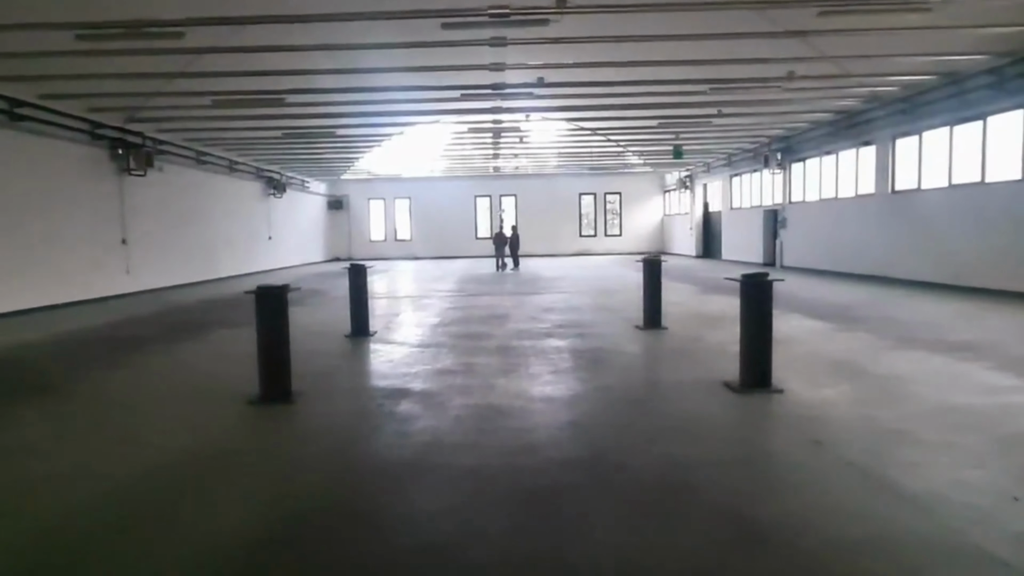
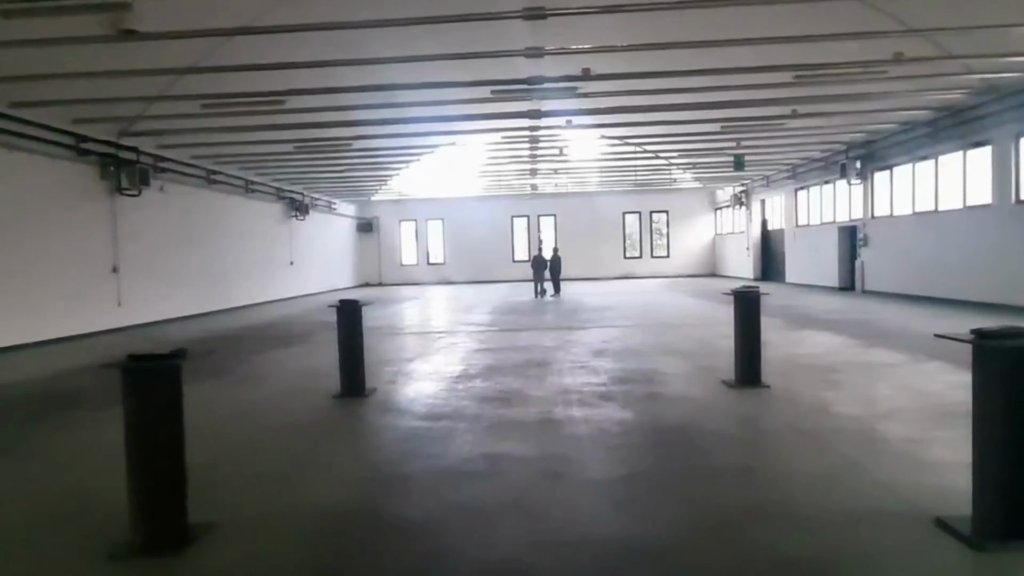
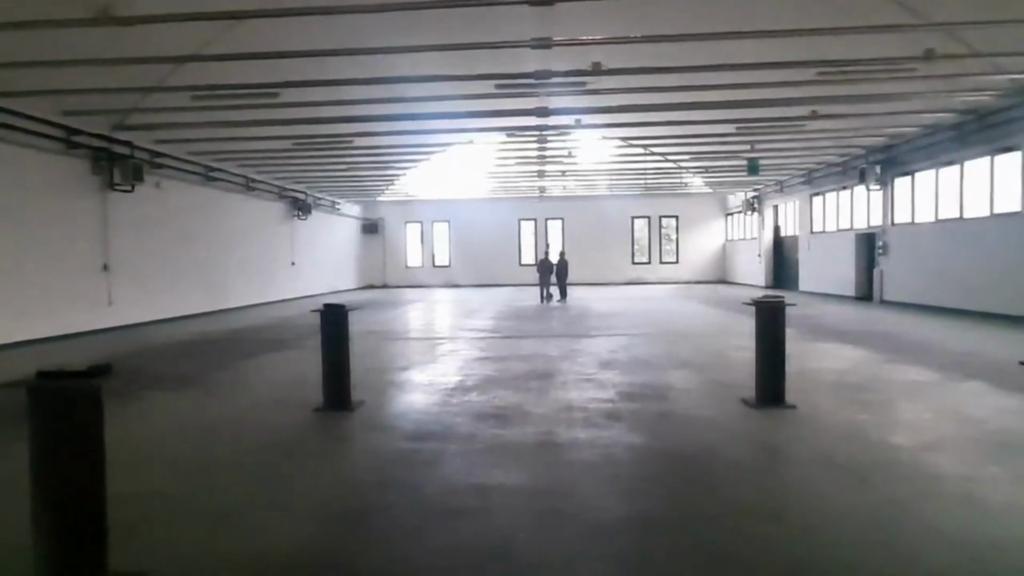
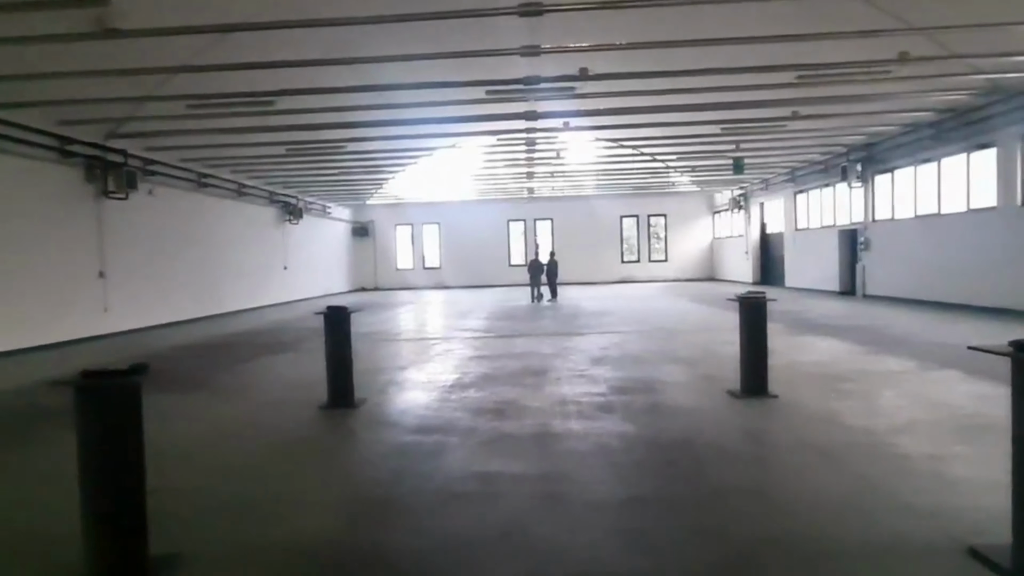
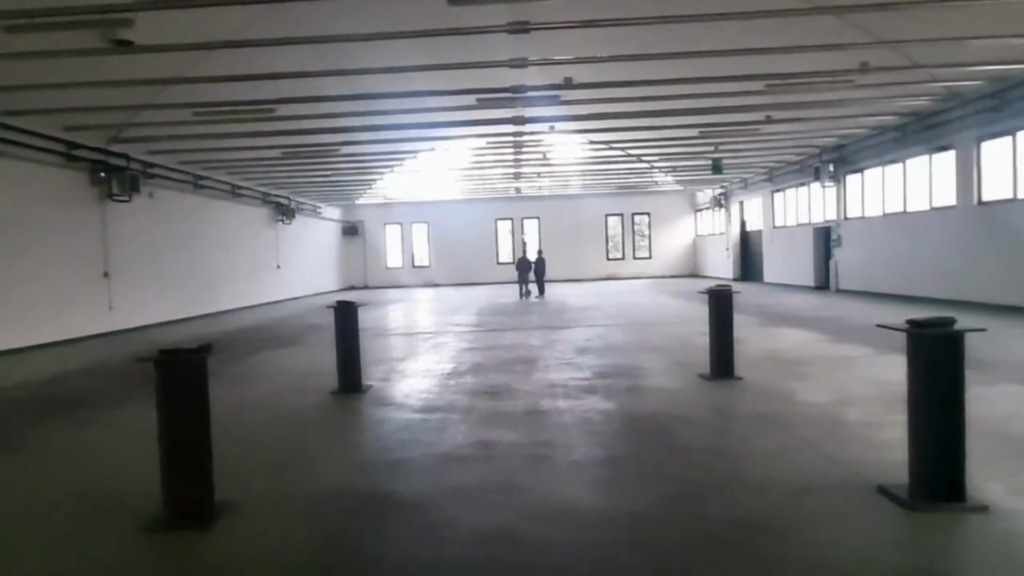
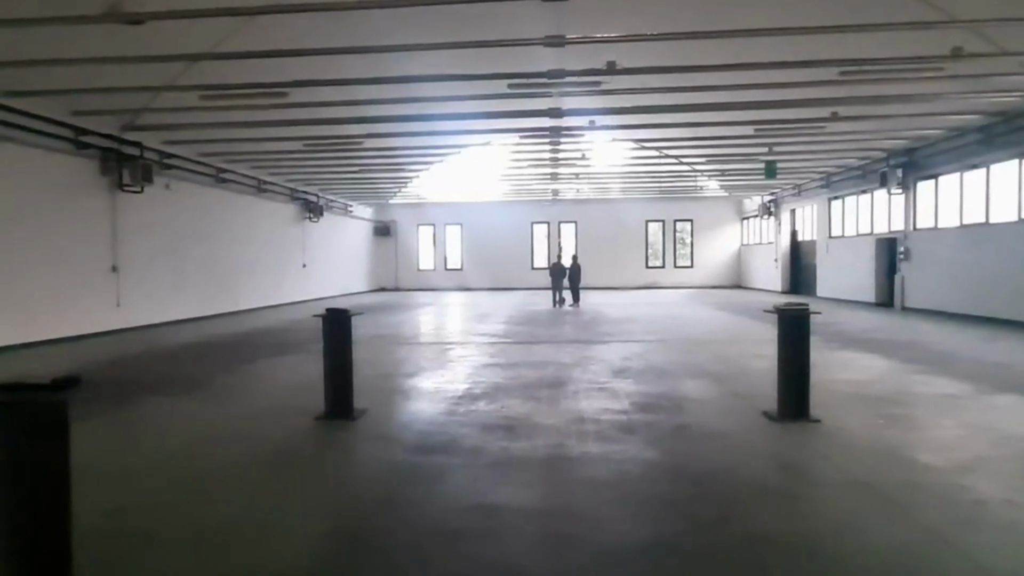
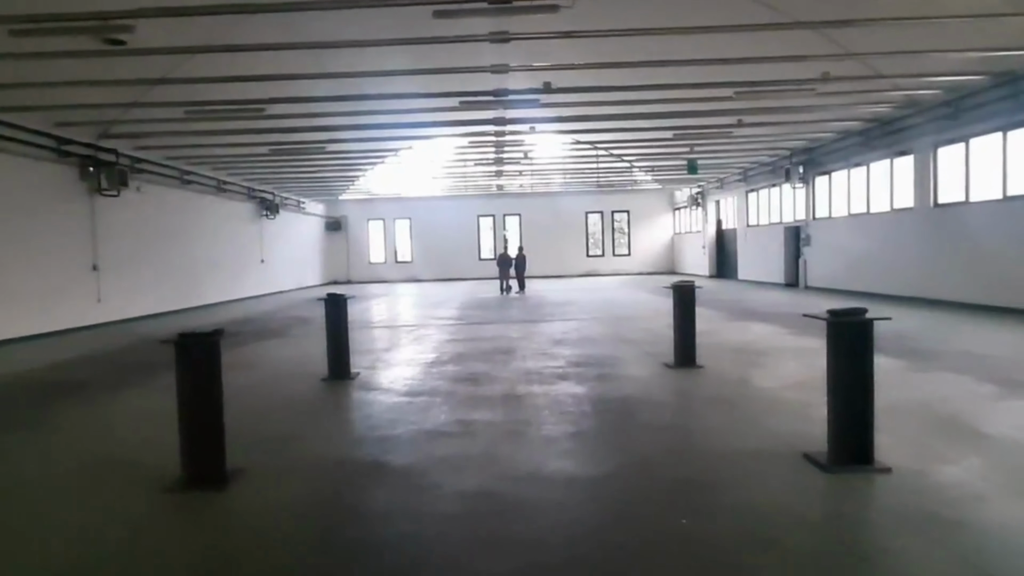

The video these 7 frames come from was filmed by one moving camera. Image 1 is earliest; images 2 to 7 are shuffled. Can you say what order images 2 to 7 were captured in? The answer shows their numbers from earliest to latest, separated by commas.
7, 5, 2, 4, 3, 6
